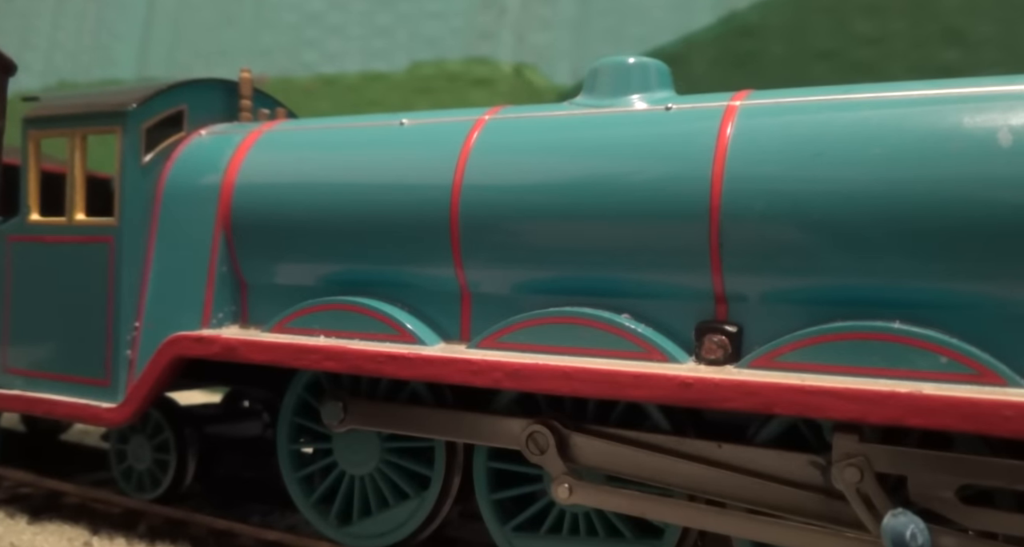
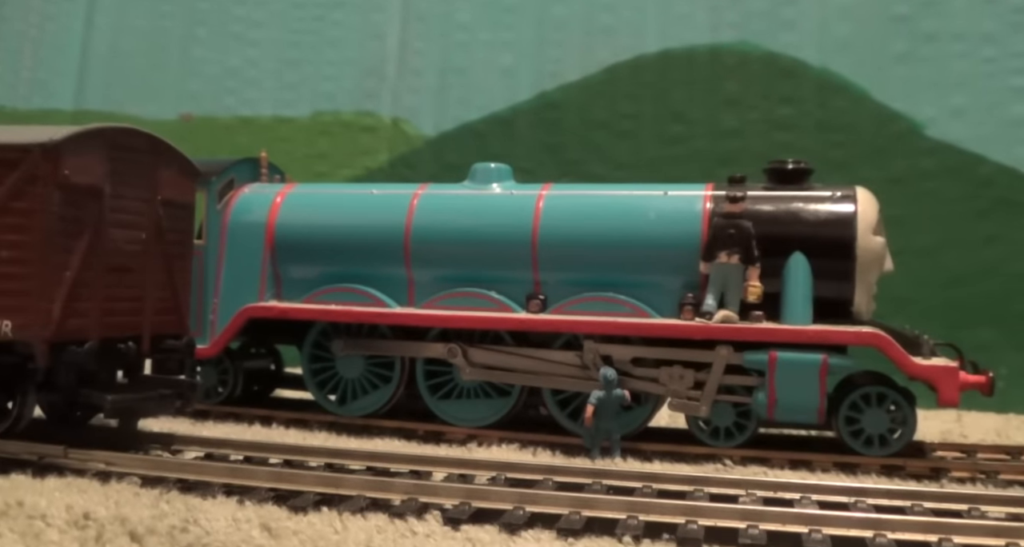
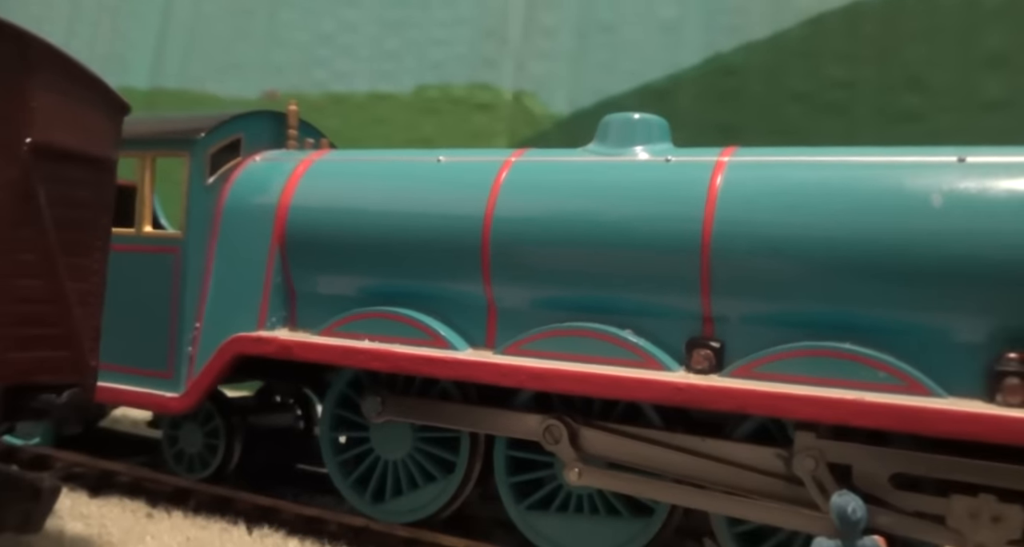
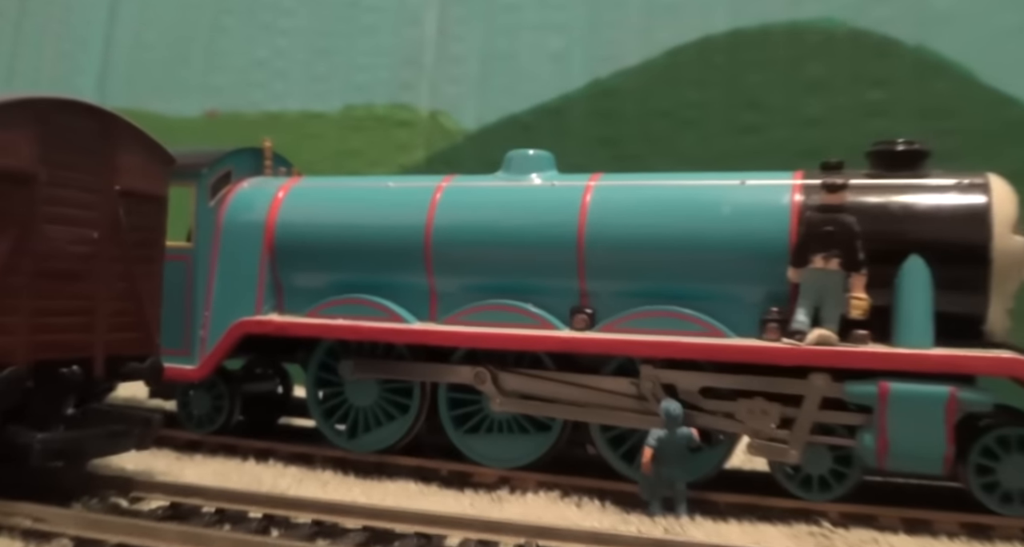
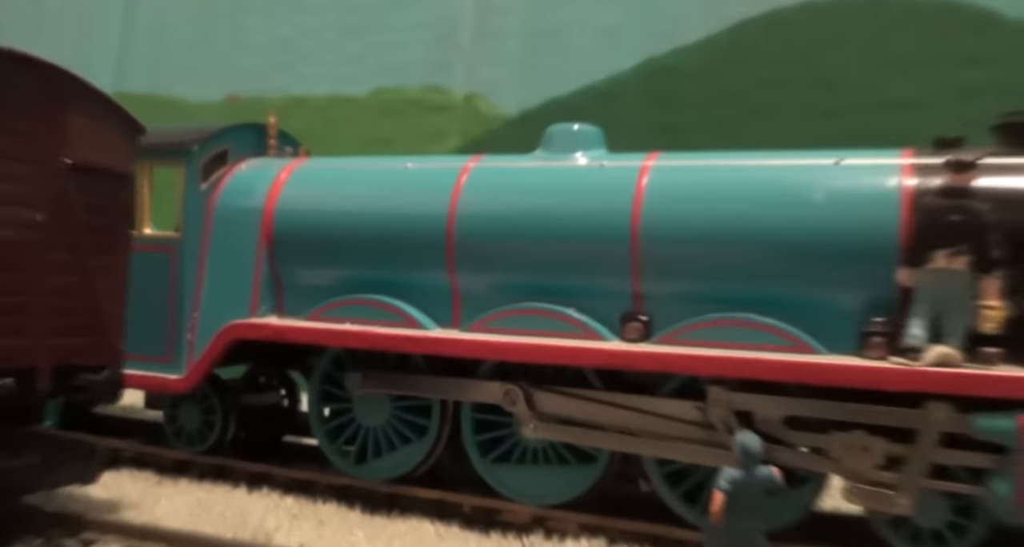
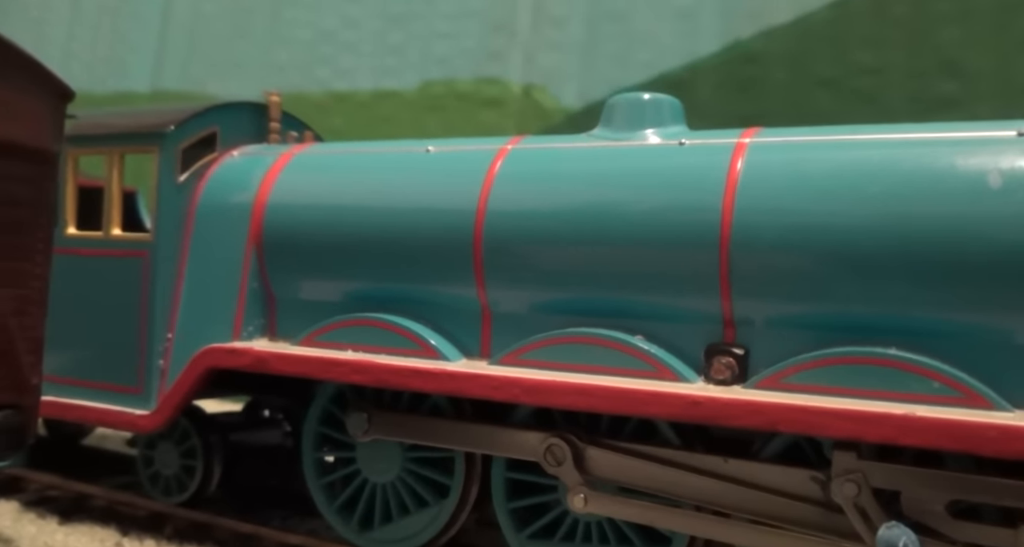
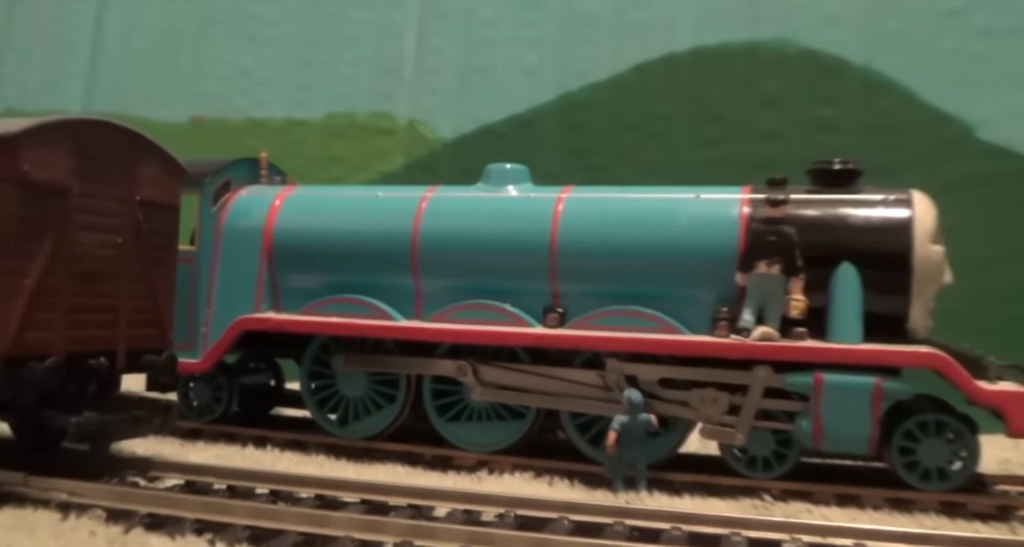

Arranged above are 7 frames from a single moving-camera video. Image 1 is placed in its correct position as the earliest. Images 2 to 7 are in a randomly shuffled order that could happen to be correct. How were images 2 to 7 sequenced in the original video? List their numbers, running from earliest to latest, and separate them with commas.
6, 3, 5, 4, 7, 2
